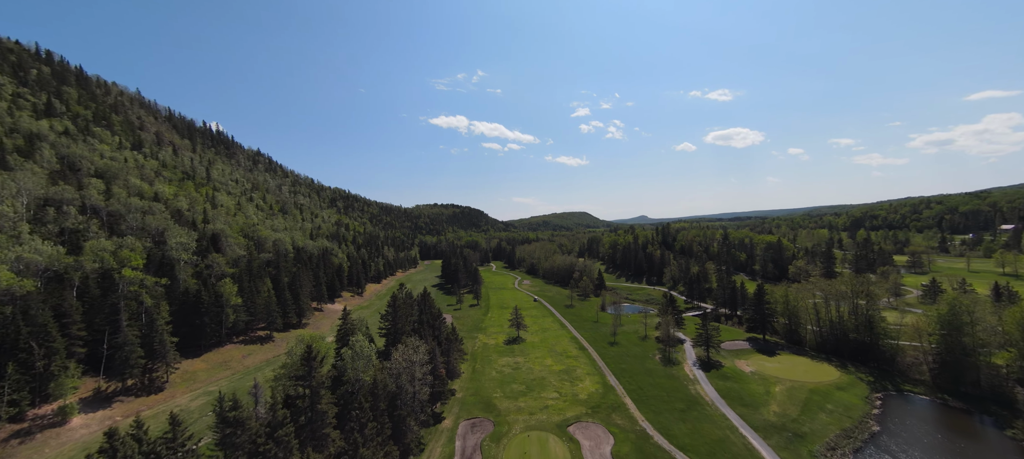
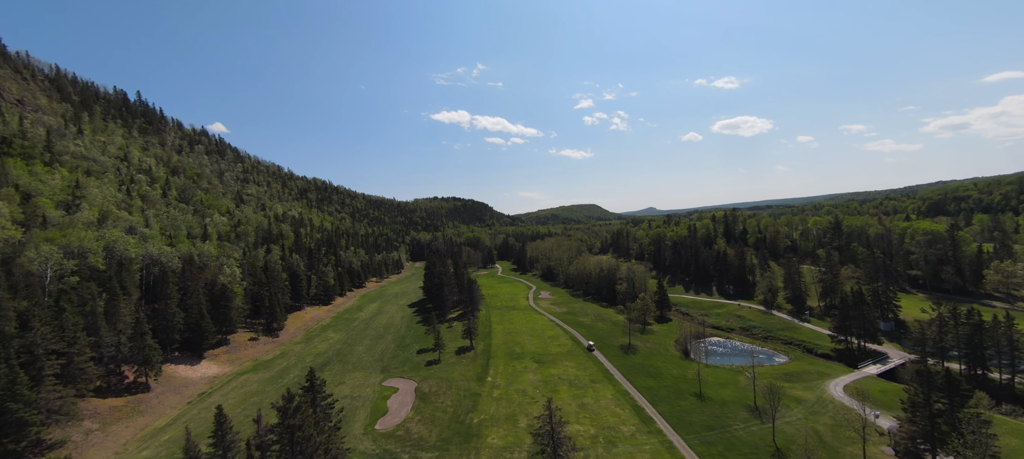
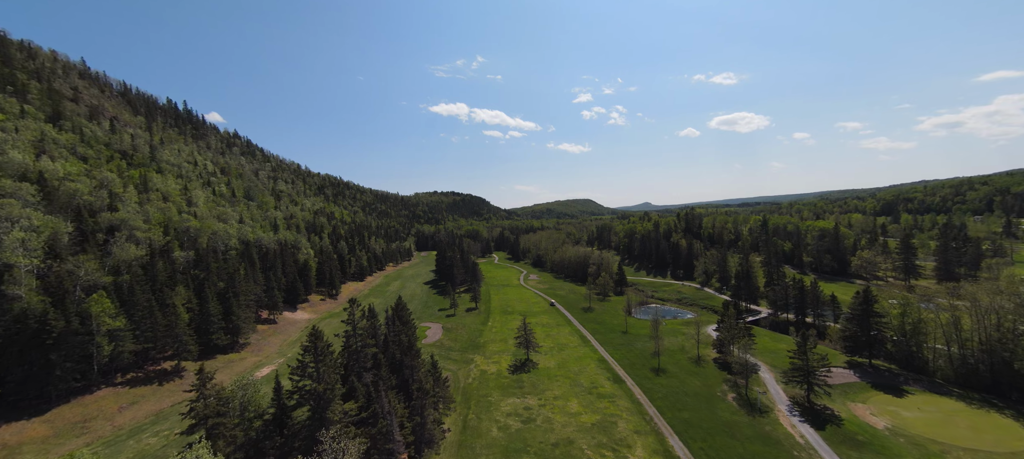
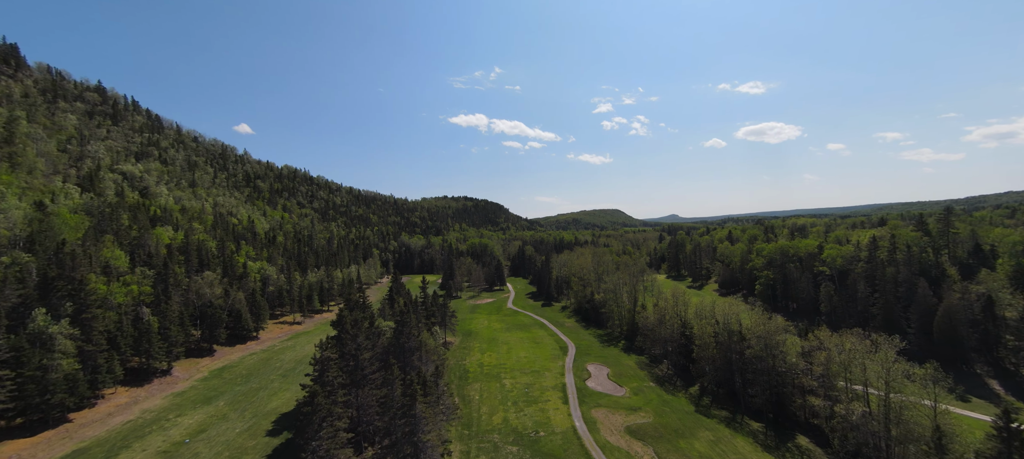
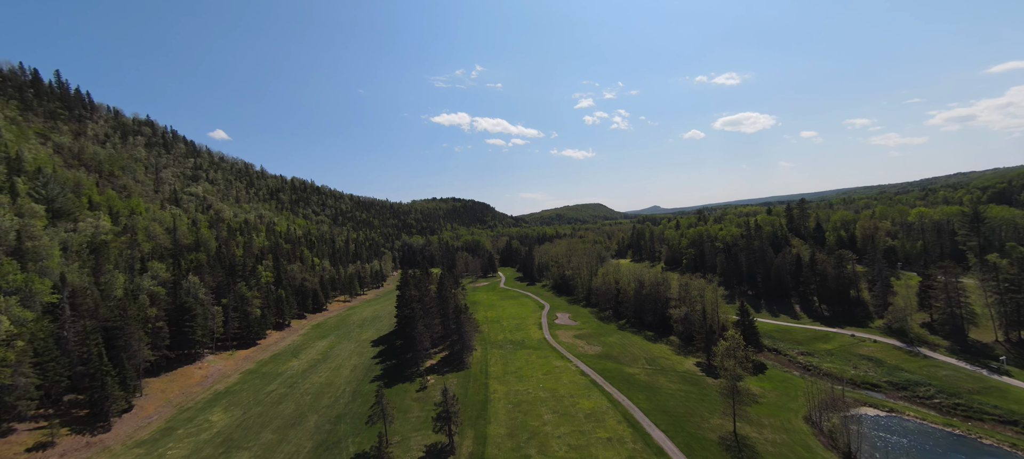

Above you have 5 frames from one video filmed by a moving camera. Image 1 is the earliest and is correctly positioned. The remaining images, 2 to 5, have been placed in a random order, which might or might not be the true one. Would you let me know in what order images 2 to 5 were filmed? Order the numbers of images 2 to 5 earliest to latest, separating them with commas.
3, 2, 5, 4
